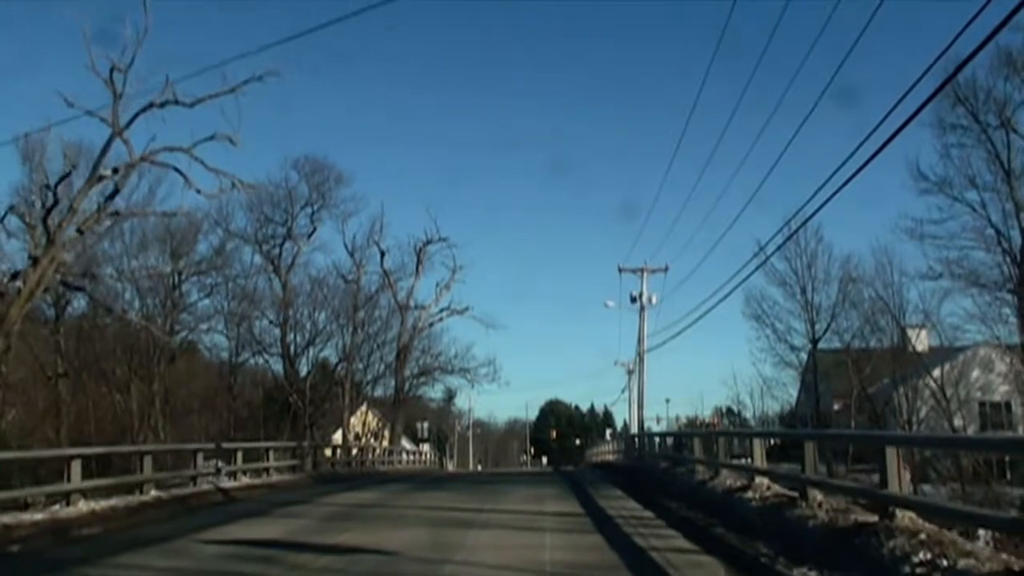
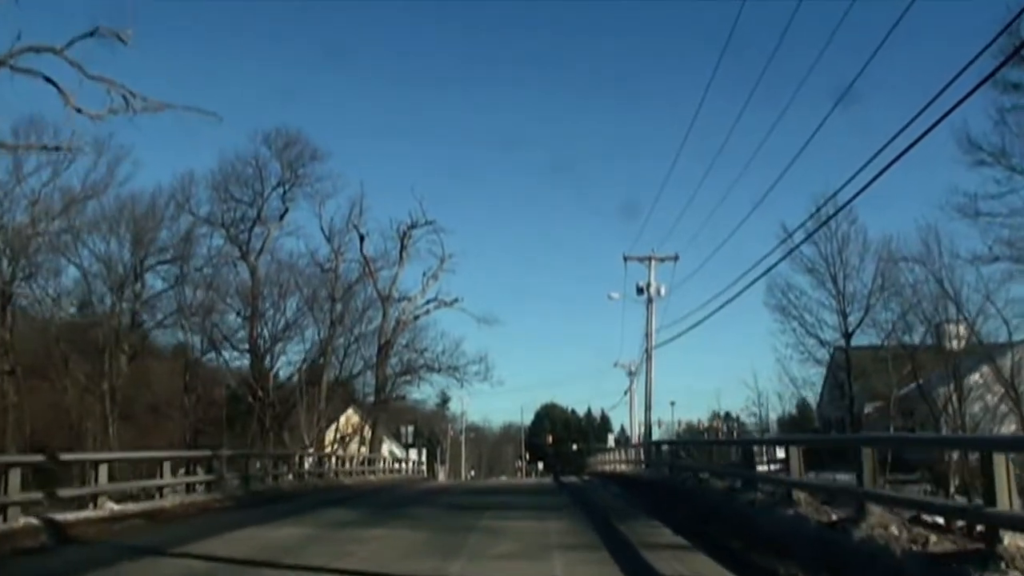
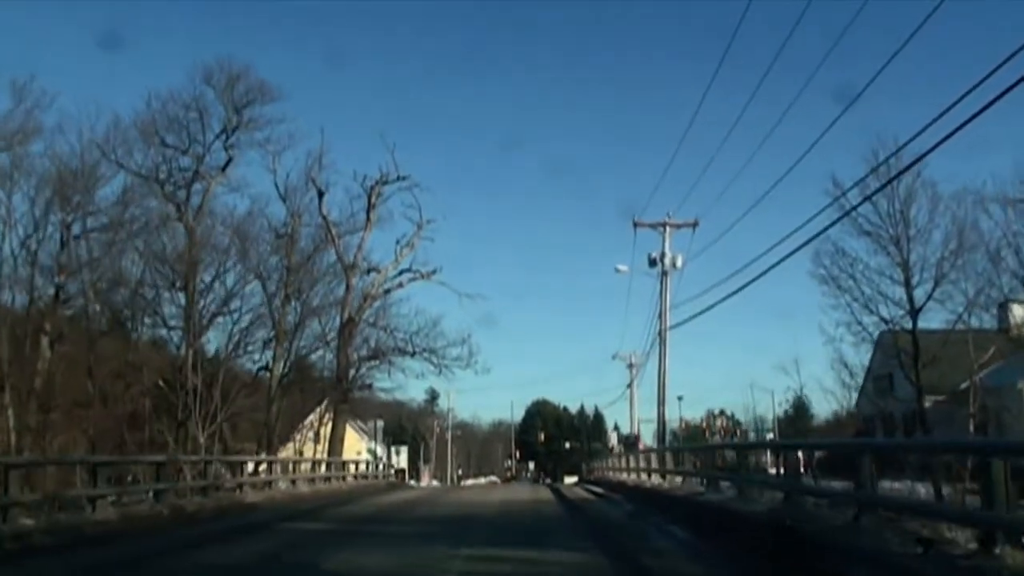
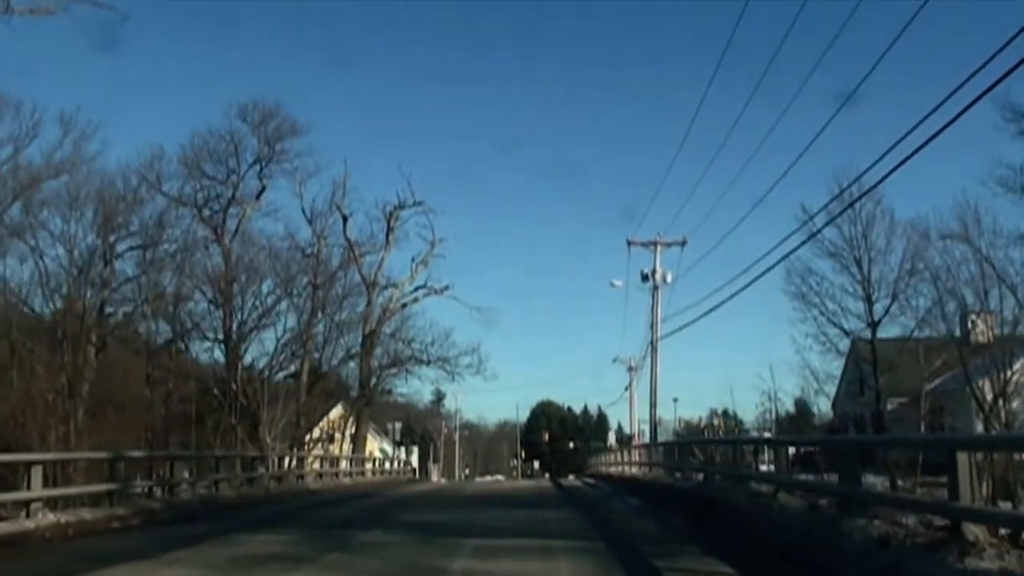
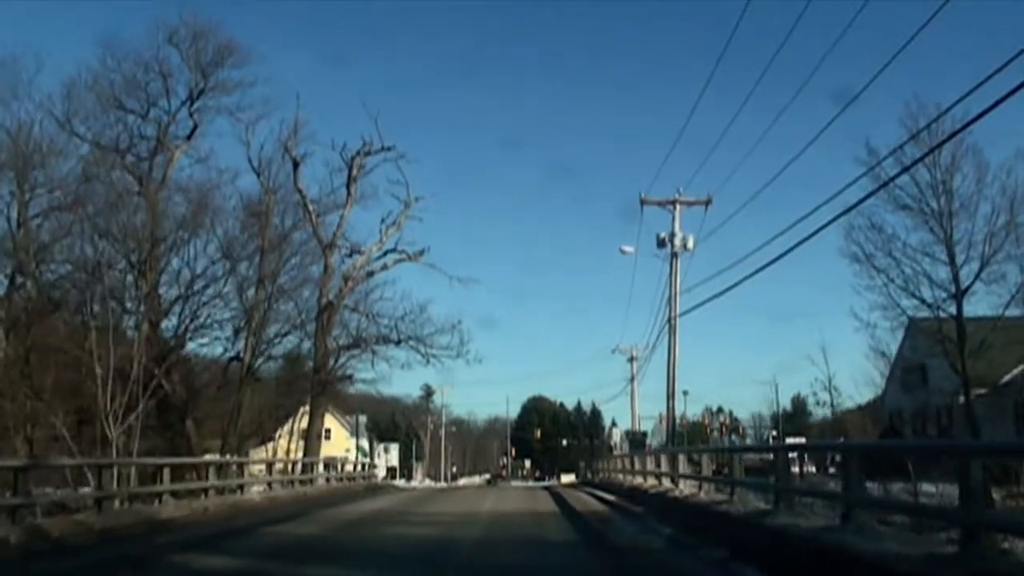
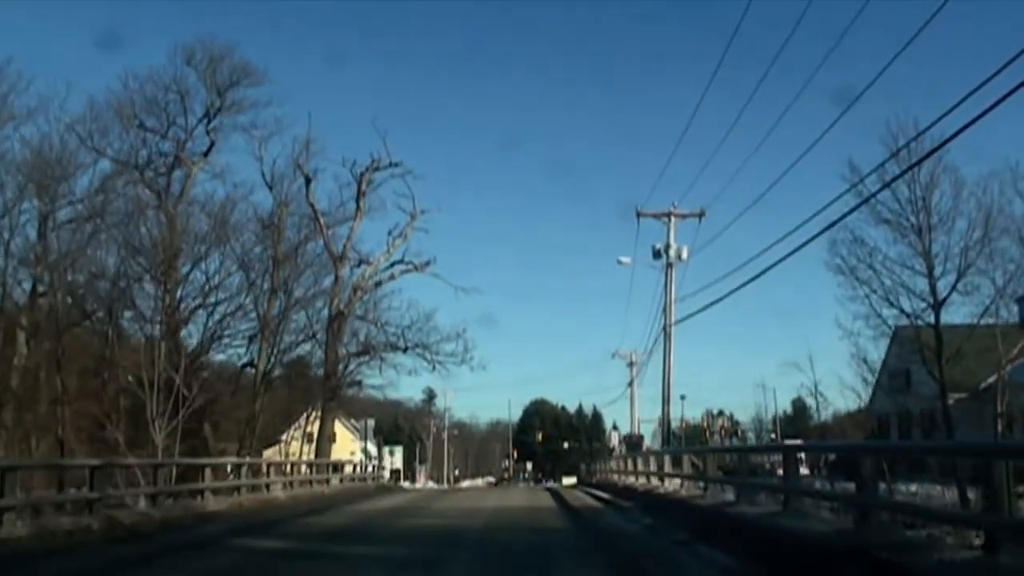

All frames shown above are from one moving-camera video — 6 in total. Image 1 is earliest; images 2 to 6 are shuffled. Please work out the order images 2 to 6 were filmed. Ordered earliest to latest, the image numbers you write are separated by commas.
2, 4, 3, 6, 5
